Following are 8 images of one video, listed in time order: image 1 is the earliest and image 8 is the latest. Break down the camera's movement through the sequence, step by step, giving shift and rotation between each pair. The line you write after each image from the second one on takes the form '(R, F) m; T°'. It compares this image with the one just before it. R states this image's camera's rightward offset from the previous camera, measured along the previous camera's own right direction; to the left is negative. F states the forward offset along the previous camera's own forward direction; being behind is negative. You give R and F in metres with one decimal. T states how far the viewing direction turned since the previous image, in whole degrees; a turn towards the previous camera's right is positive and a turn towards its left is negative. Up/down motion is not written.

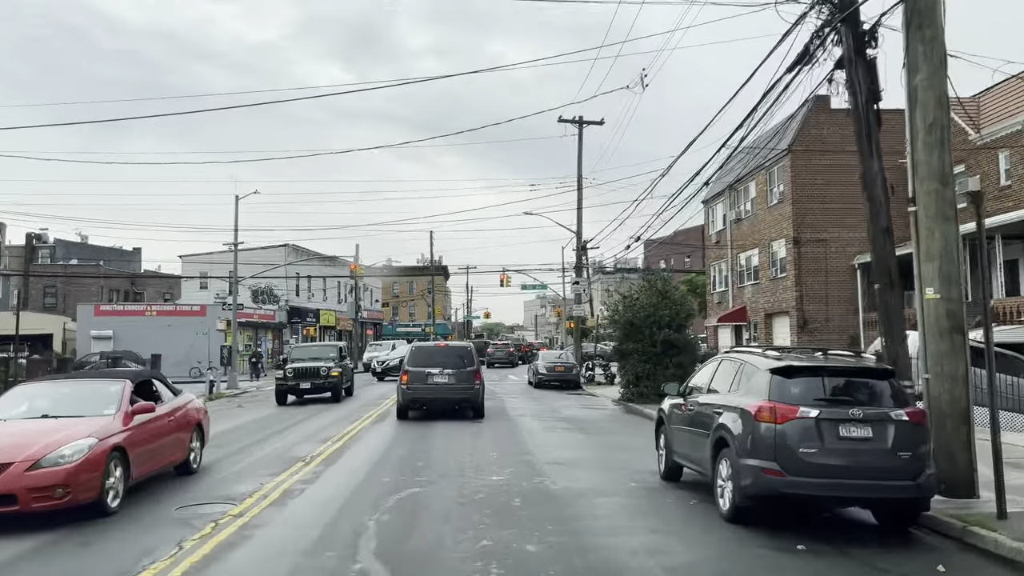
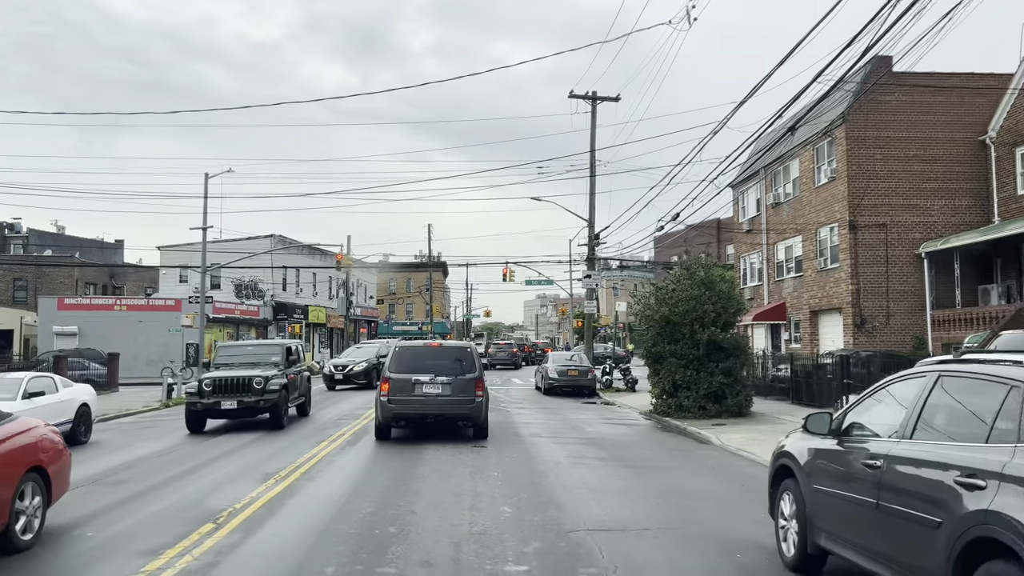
(-0.2, +3.9) m; 0°
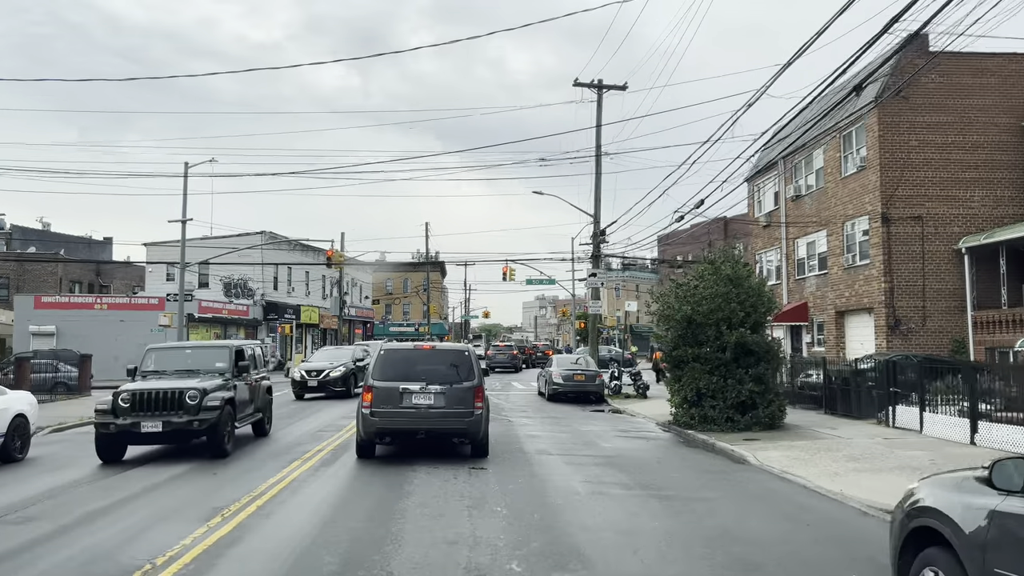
(-0.1, +1.9) m; 0°
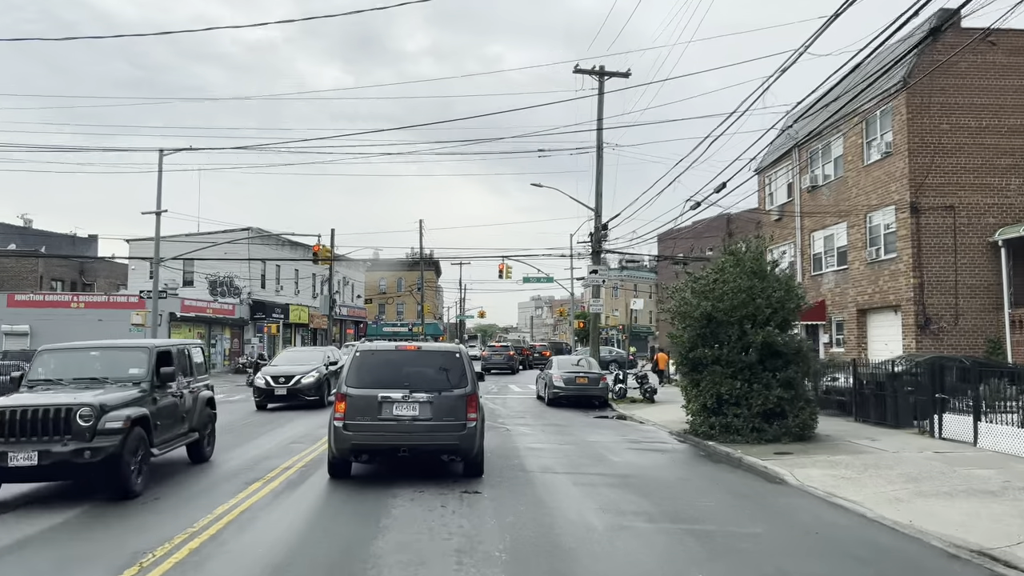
(0.0, +1.7) m; 0°
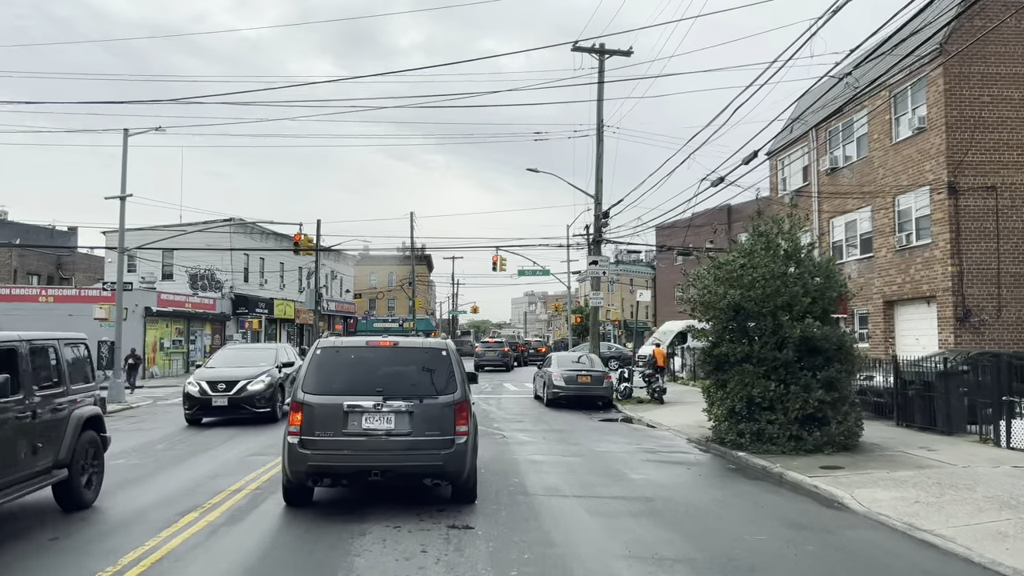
(-0.1, +1.9) m; 0°
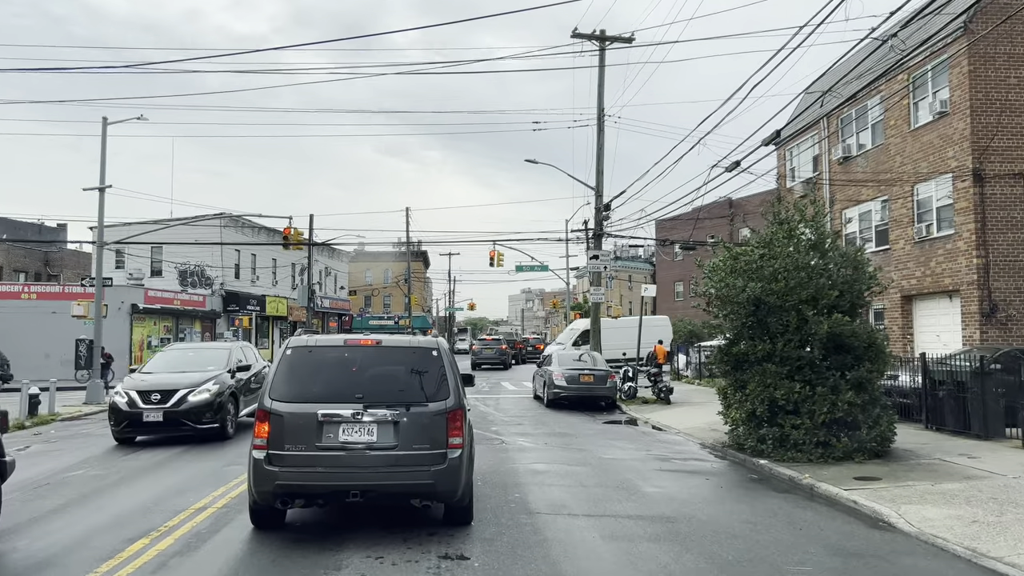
(0.0, +1.0) m; 0°
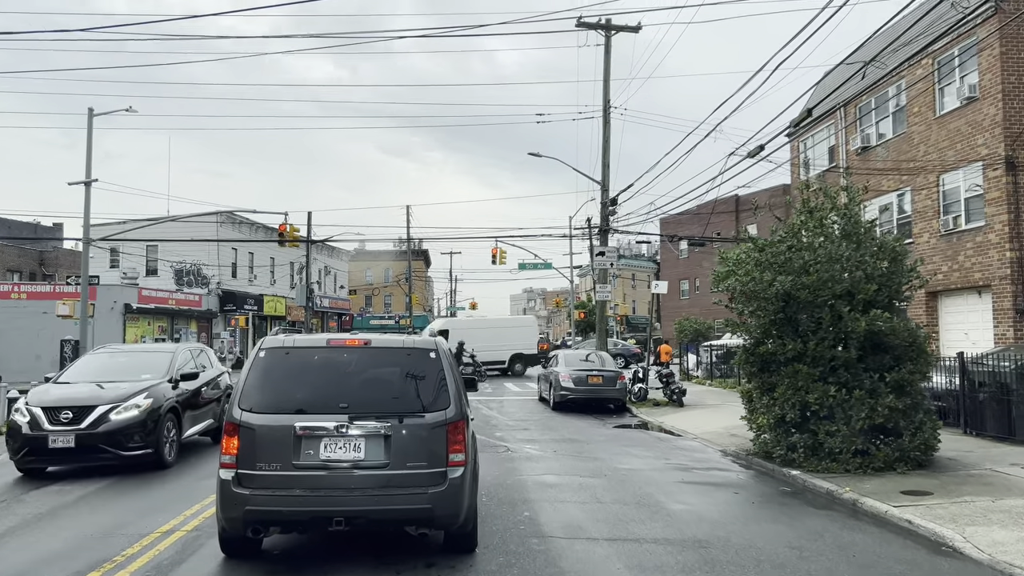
(-0.1, +0.9) m; 0°
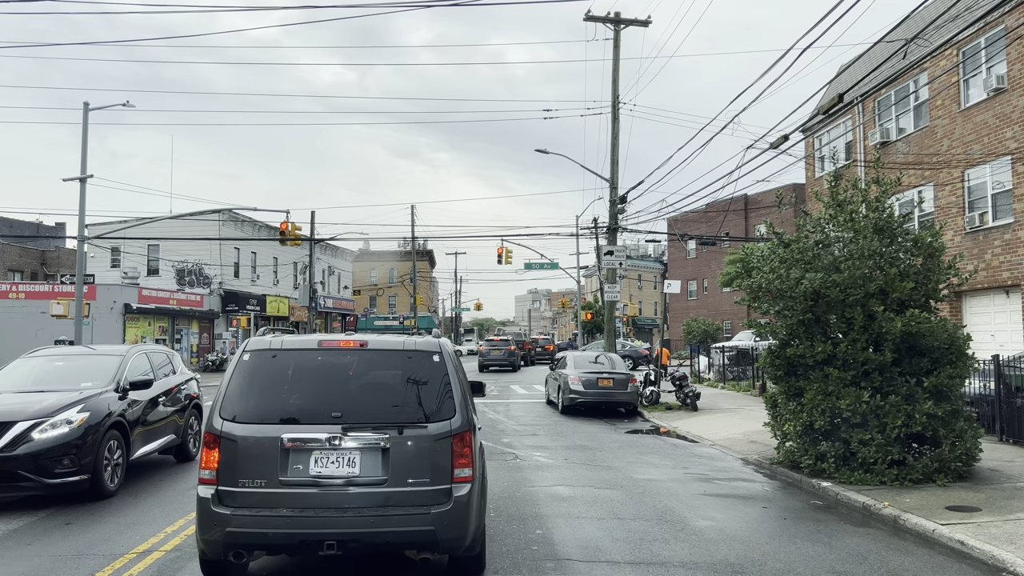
(-0.1, +0.6) m; 0°
